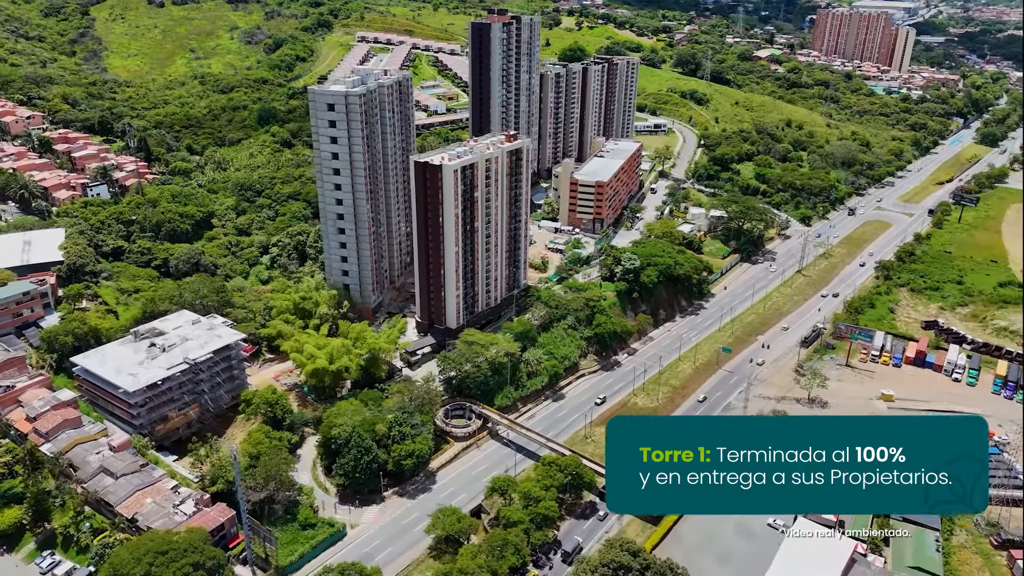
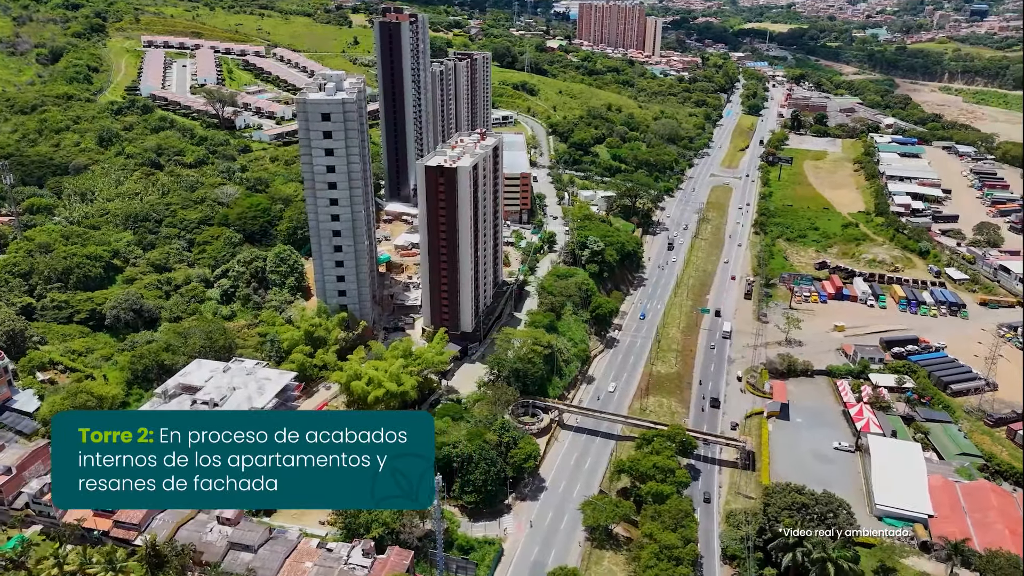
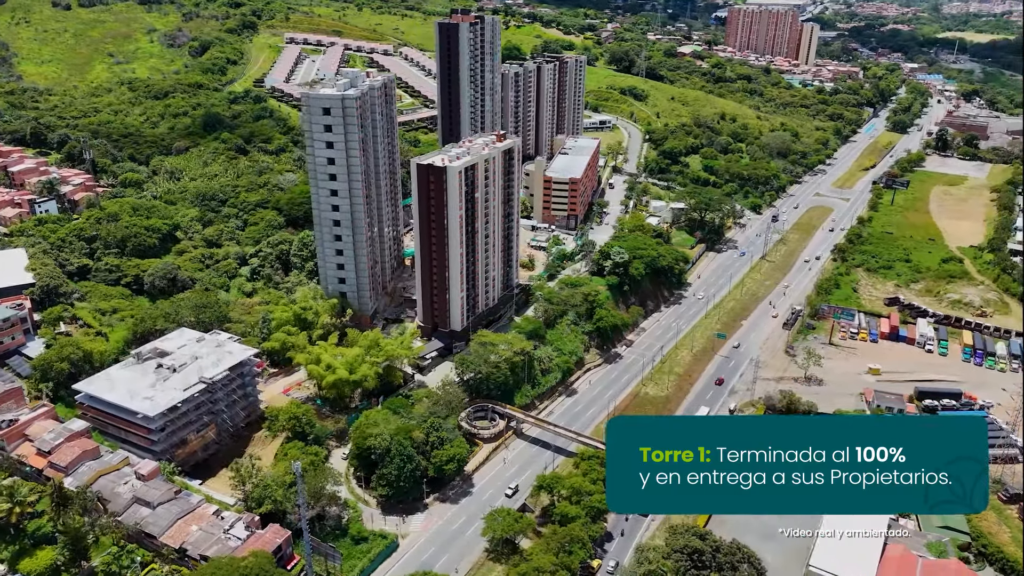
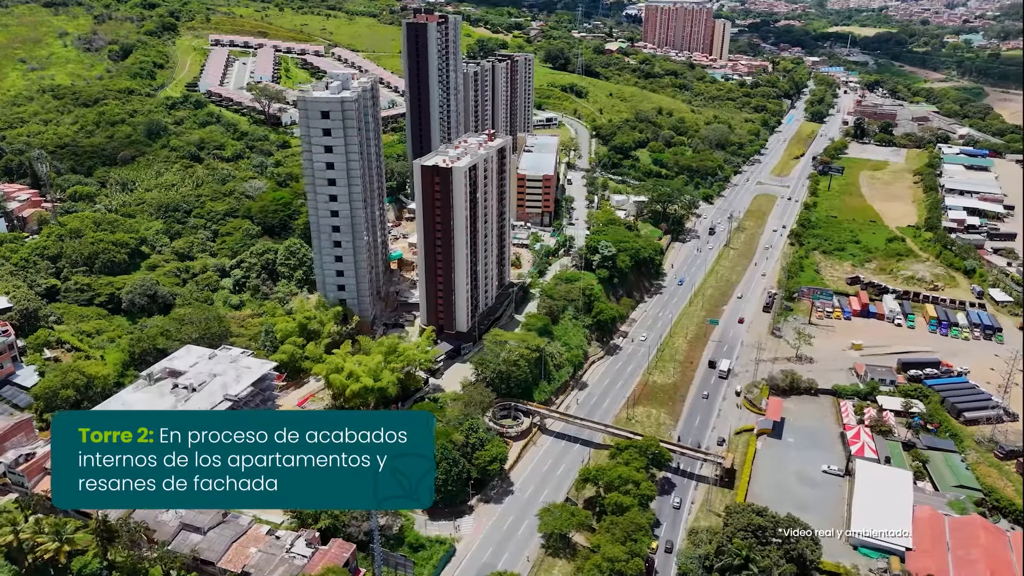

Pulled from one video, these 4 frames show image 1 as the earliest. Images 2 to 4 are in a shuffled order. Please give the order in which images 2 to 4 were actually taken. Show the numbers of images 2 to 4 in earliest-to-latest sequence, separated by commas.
3, 4, 2
